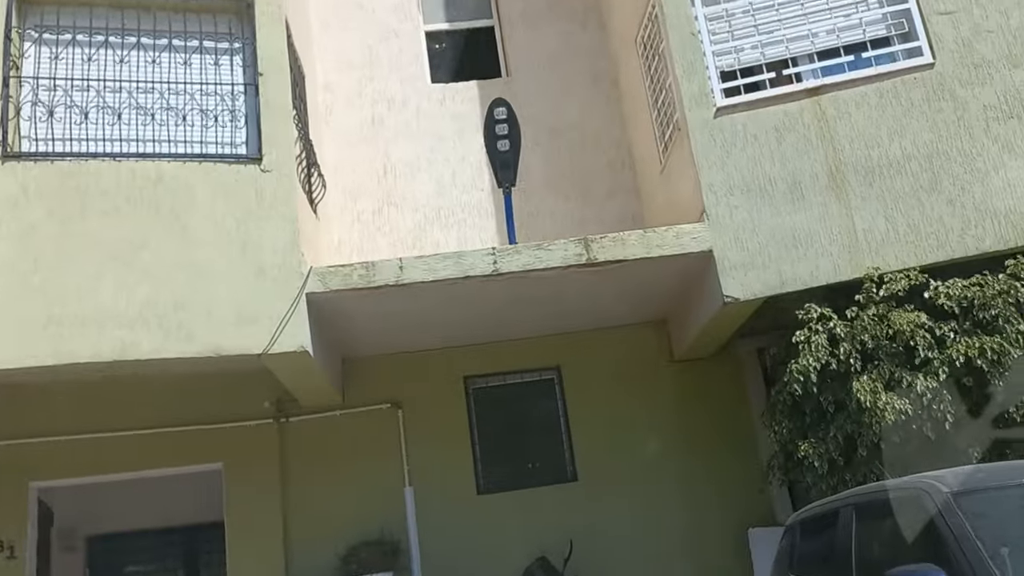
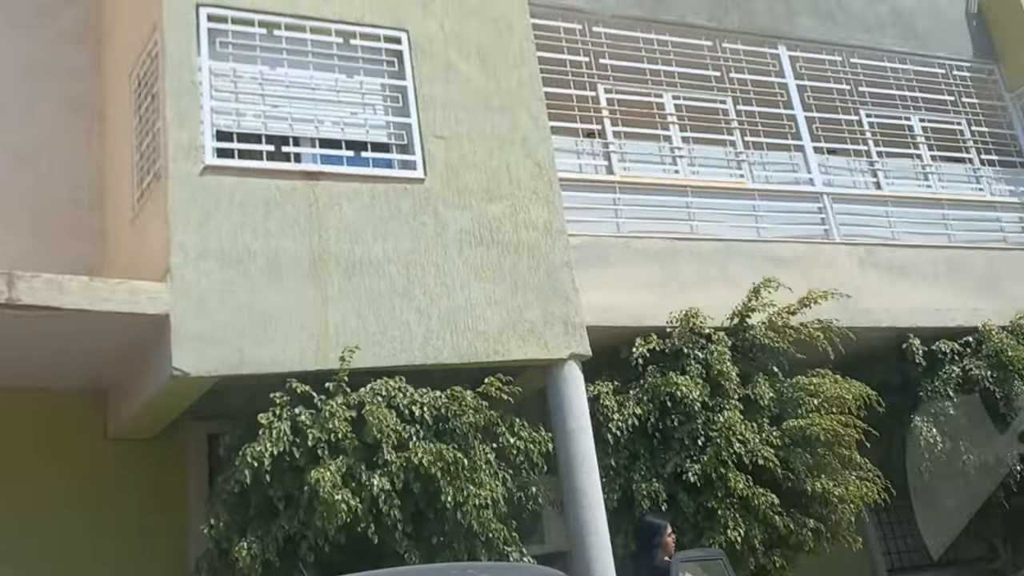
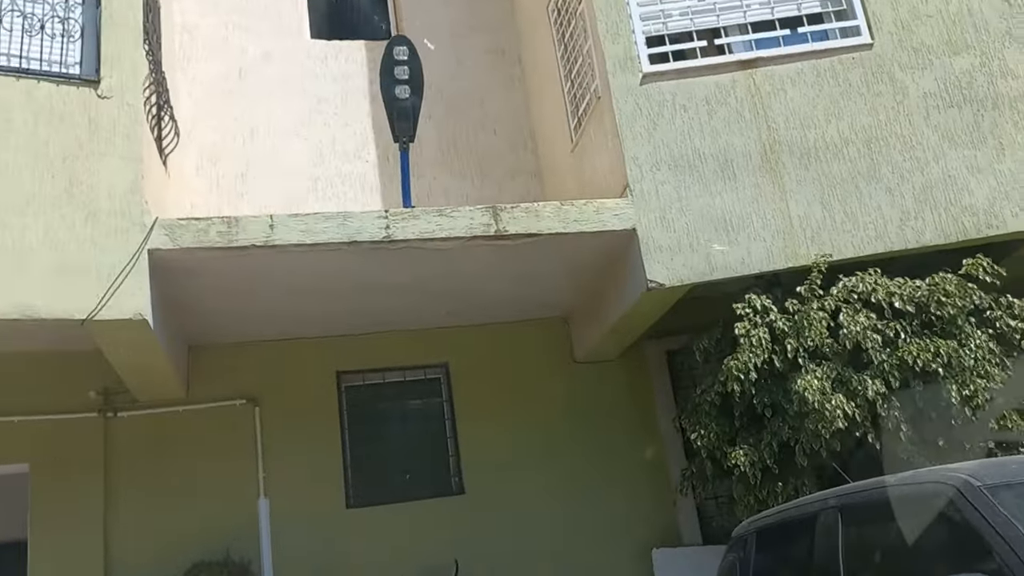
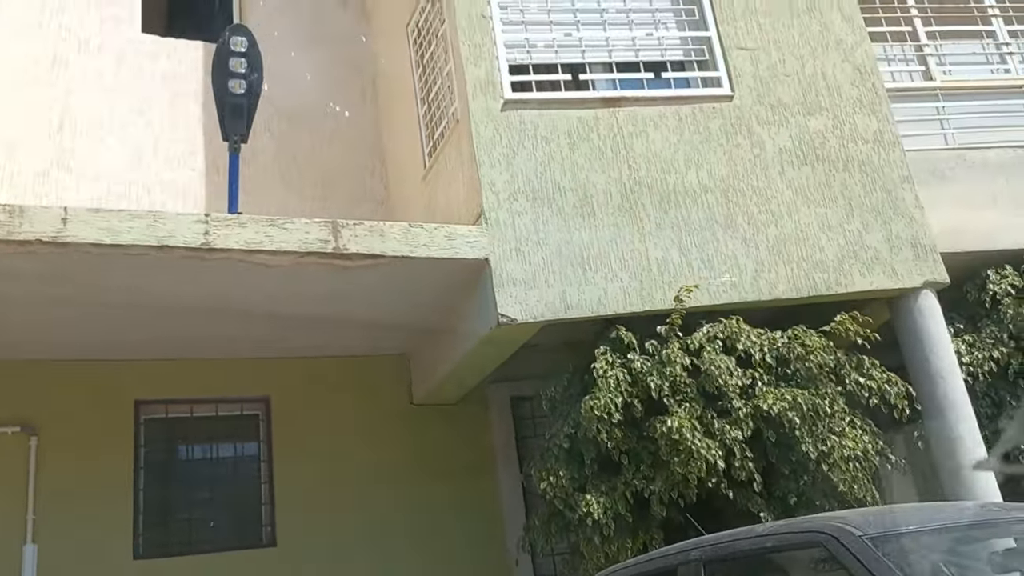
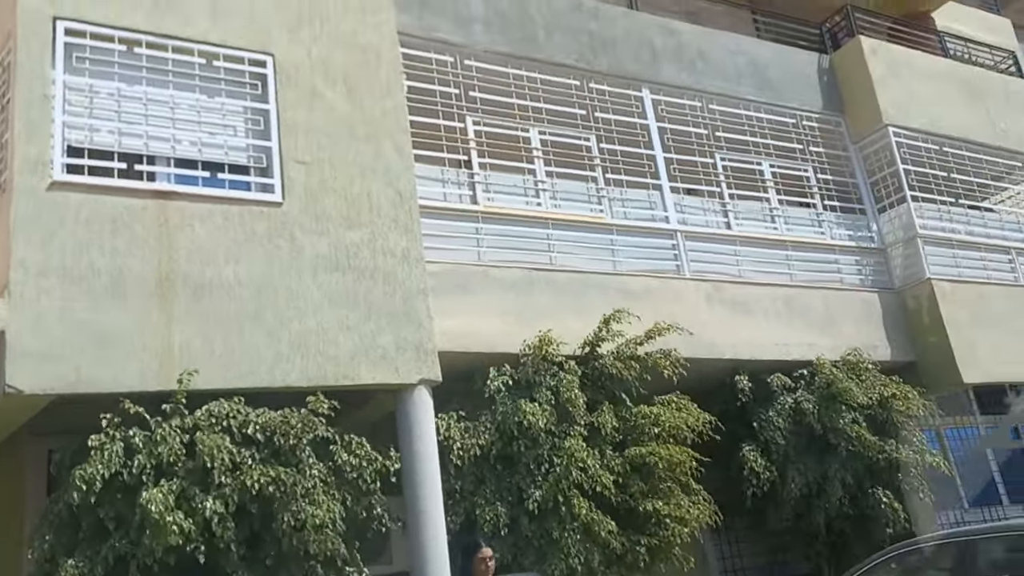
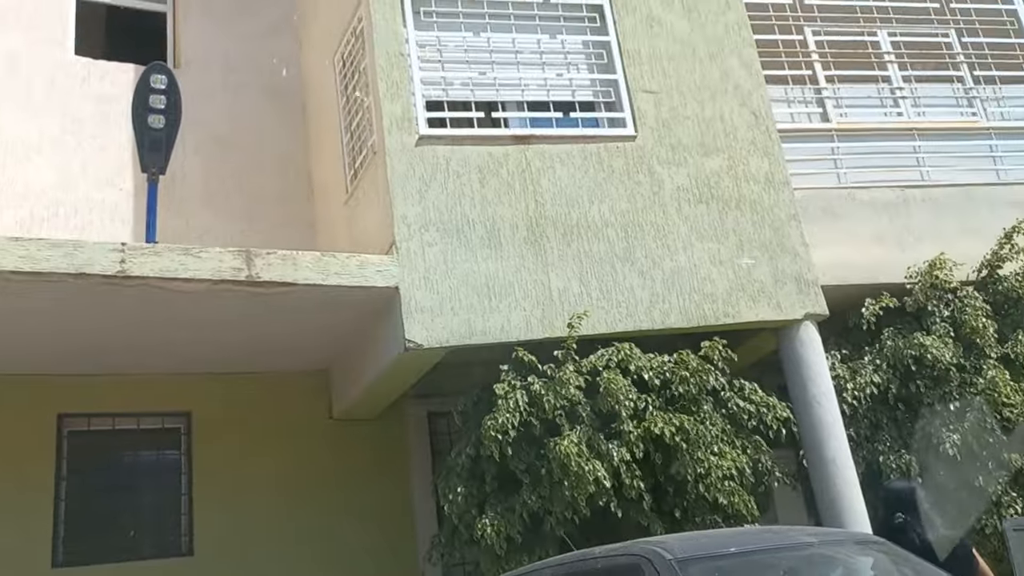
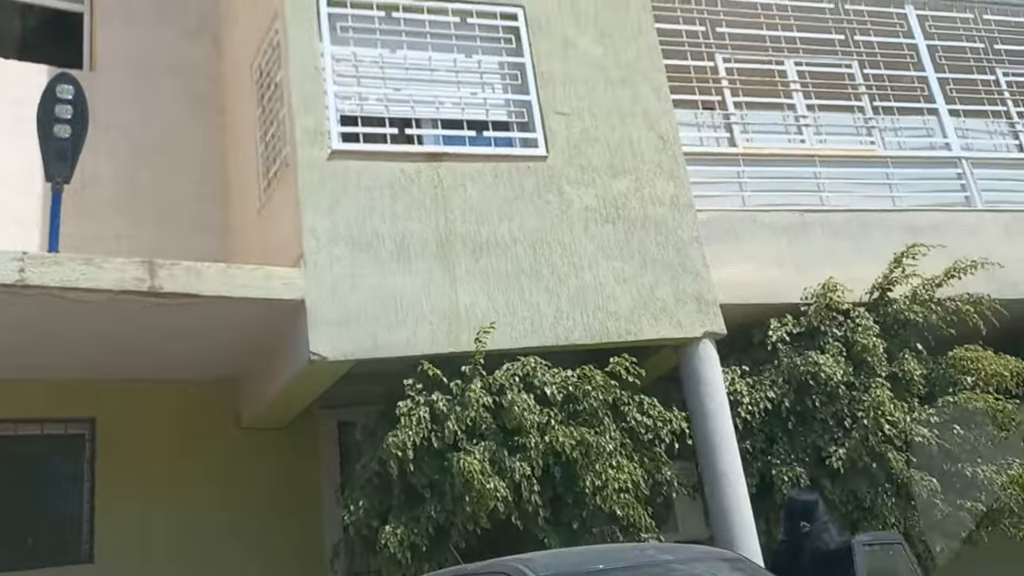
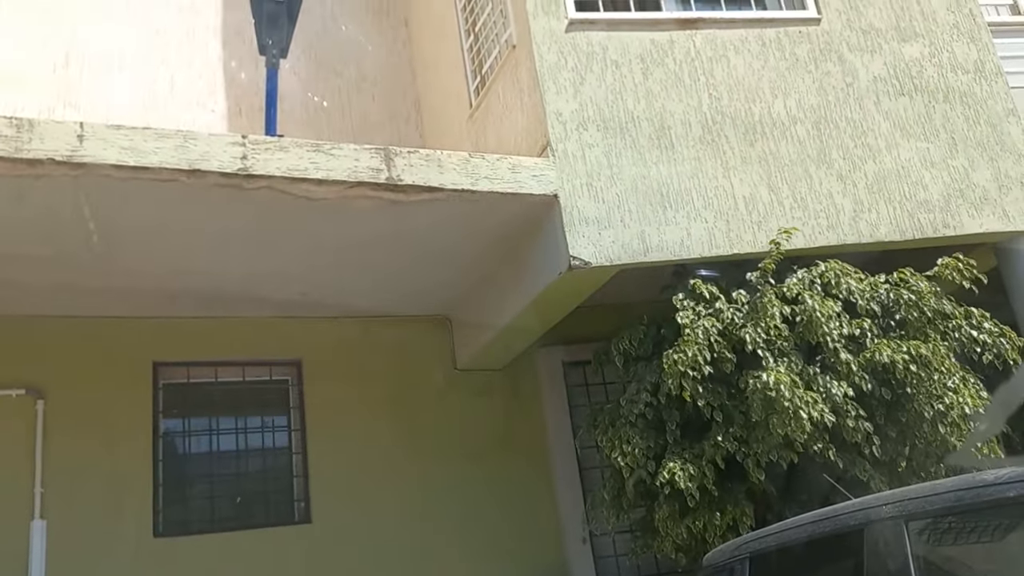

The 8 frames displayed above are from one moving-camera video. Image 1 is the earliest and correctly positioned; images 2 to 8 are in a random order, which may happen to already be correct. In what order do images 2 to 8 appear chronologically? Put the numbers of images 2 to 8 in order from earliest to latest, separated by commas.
3, 8, 4, 6, 7, 2, 5
